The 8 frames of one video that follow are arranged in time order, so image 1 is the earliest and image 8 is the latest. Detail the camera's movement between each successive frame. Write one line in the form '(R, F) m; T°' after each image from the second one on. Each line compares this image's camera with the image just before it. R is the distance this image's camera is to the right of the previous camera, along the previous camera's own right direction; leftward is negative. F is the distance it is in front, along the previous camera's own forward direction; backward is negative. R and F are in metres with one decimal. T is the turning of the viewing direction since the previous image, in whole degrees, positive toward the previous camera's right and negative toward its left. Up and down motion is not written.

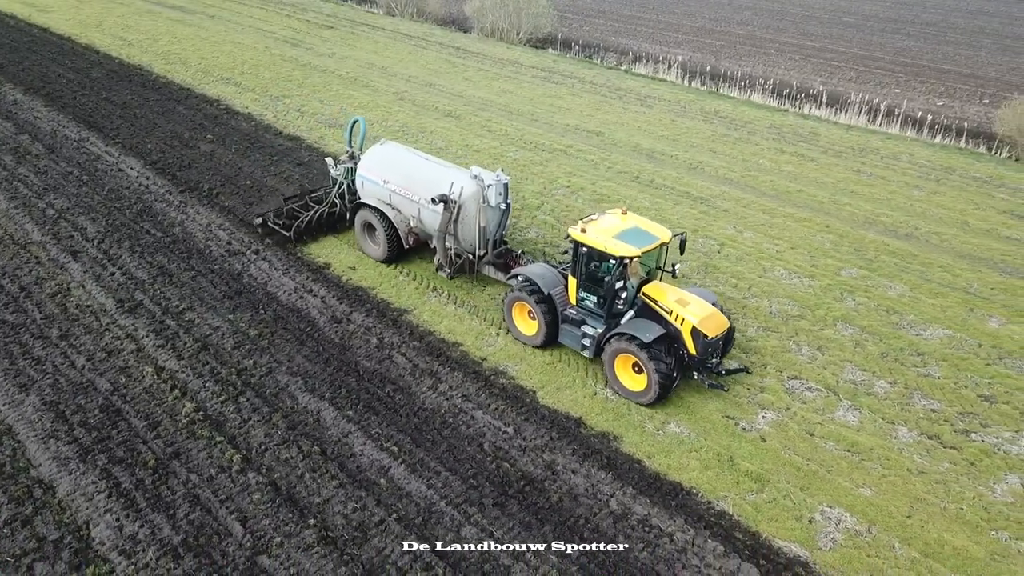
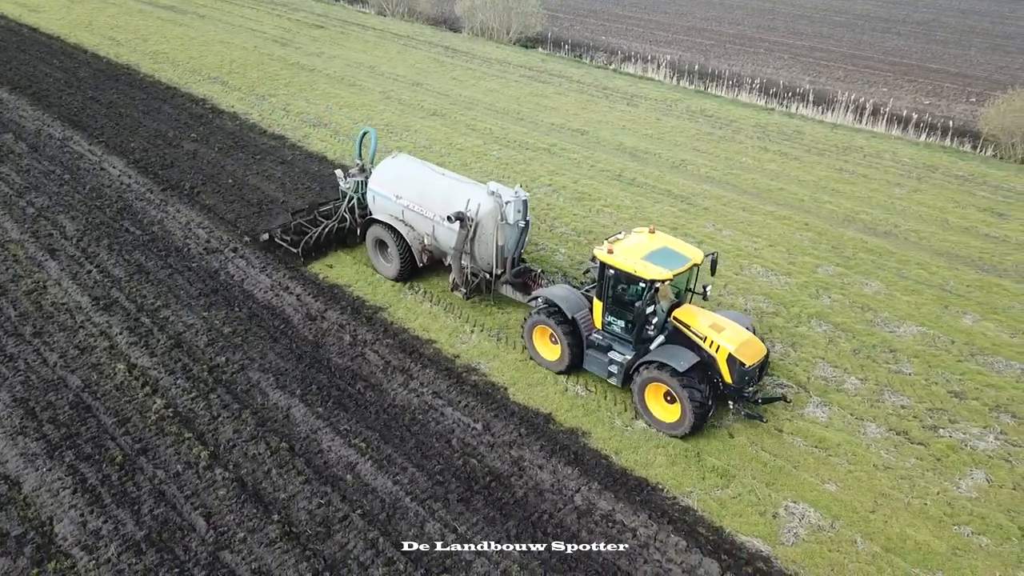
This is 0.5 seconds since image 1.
(+0.3, 0.0) m; 0°
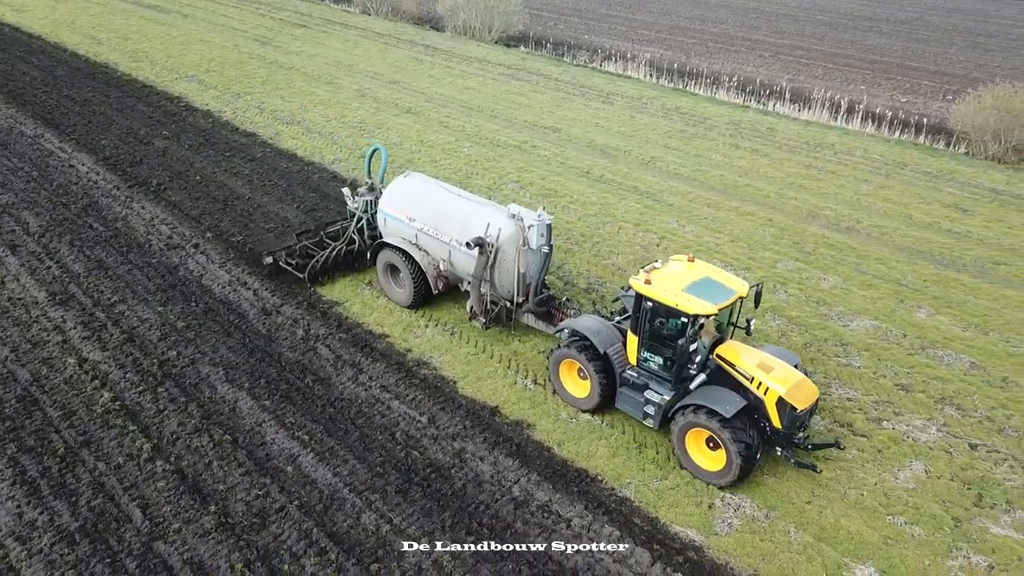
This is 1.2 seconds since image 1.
(+0.5, 0.0) m; 0°
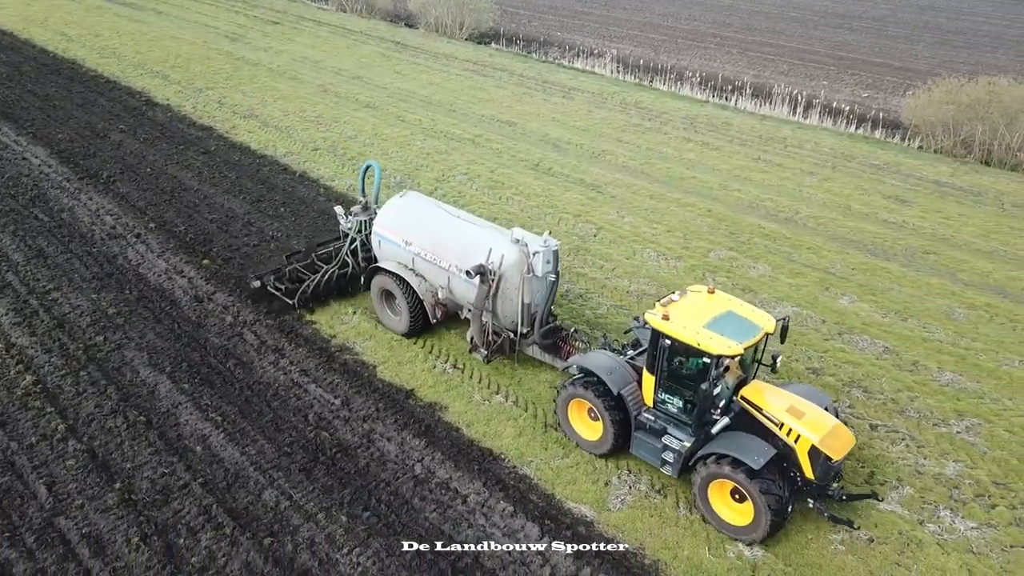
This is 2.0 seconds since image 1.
(+0.8, -0.2) m; 0°
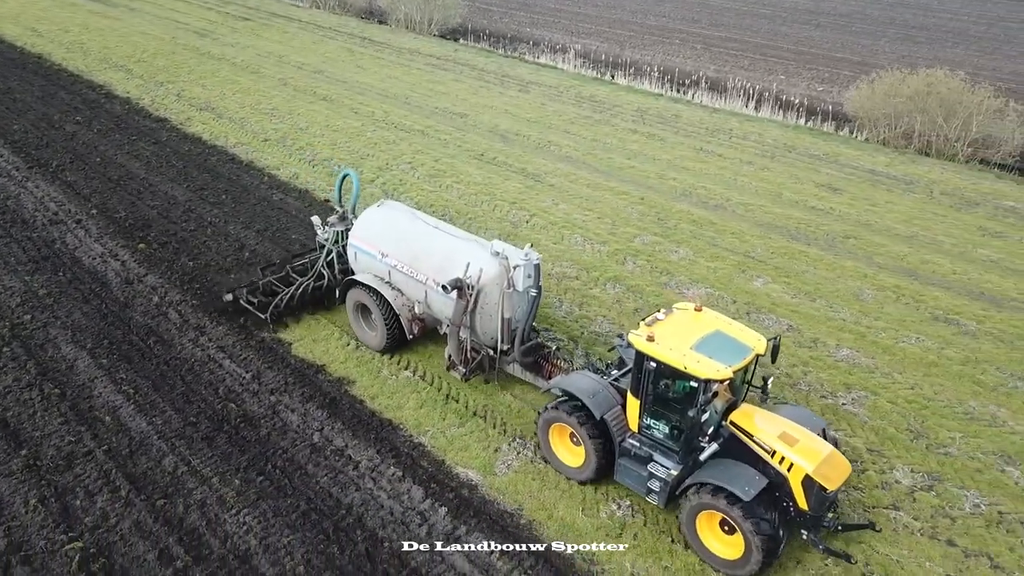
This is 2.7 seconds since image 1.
(+0.9, -0.3) m; 0°
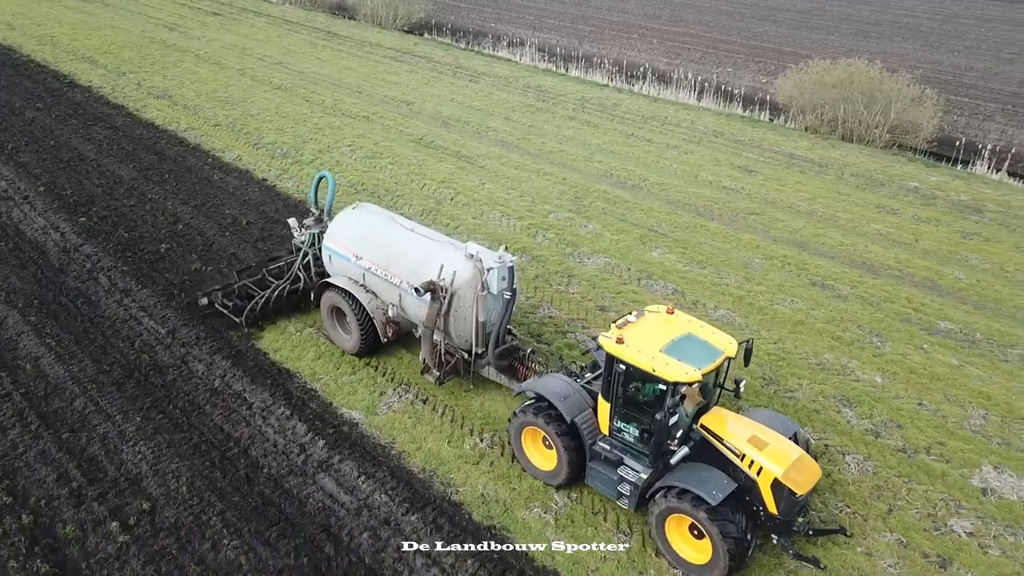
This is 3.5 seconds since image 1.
(+1.1, -0.8) m; 0°
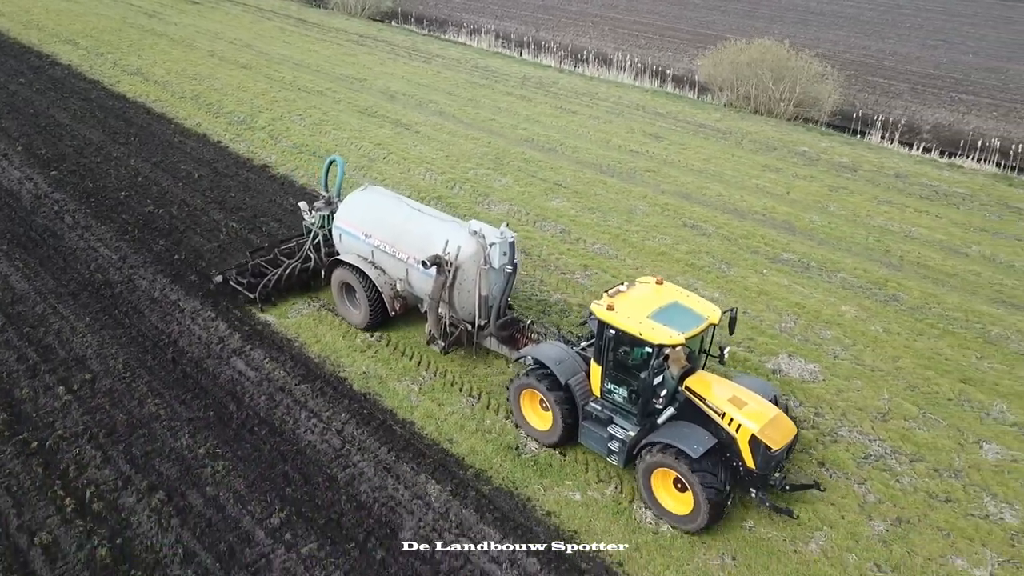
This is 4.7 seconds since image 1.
(+1.2, -1.6) m; 0°
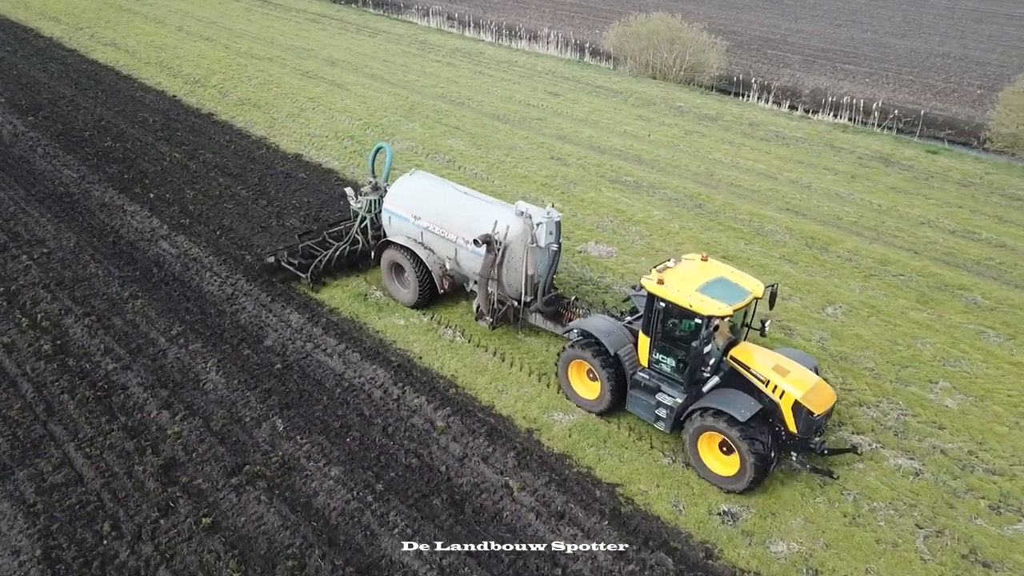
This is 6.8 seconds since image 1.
(+1.8, -2.5) m; 0°
